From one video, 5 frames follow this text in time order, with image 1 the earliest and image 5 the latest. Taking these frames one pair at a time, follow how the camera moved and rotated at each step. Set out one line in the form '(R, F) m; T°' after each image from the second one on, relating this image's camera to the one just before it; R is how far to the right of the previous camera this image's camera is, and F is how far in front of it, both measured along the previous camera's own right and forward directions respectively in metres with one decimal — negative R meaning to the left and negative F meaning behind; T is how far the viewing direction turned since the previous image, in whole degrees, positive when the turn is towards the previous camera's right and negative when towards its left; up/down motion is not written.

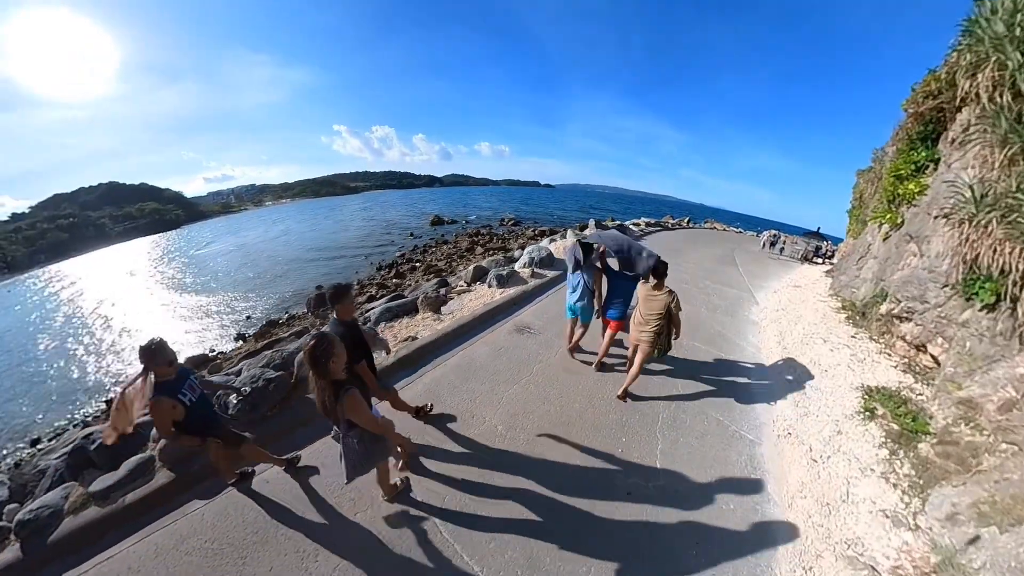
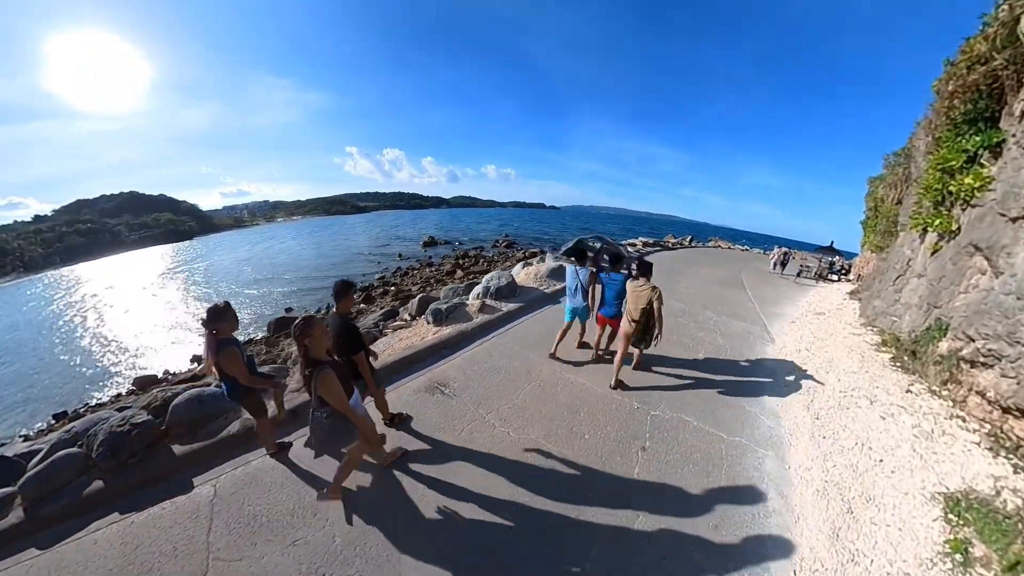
(+1.3, +1.6) m; -2°
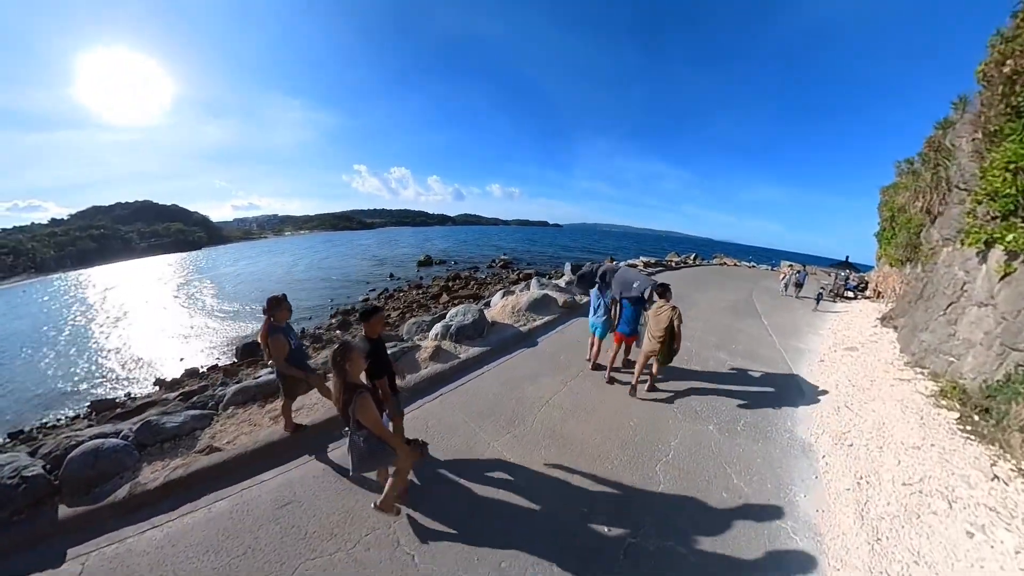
(+0.7, +1.0) m; -2°
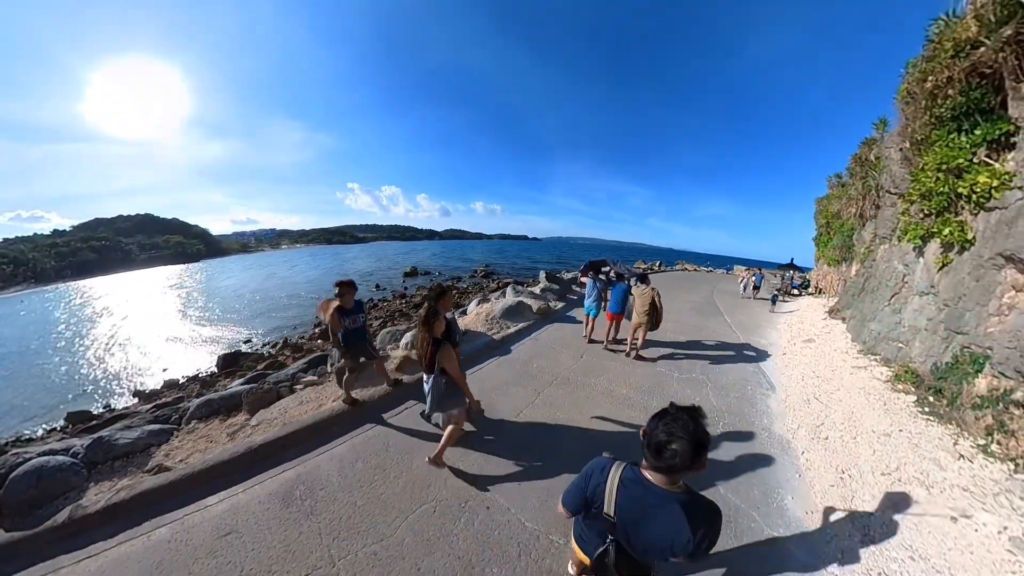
(0.0, +0.2) m; +5°
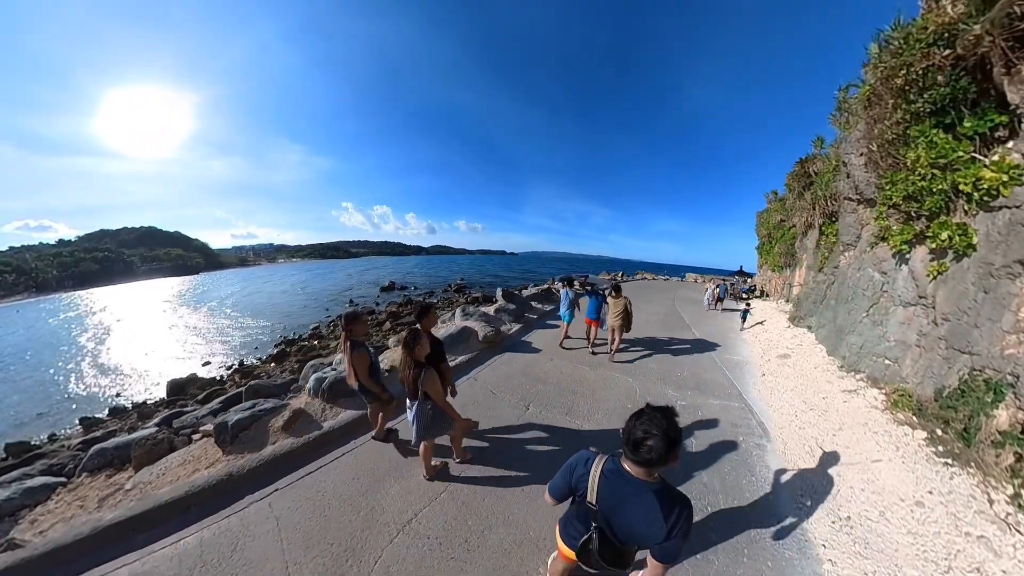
(+0.4, +0.9) m; +4°
